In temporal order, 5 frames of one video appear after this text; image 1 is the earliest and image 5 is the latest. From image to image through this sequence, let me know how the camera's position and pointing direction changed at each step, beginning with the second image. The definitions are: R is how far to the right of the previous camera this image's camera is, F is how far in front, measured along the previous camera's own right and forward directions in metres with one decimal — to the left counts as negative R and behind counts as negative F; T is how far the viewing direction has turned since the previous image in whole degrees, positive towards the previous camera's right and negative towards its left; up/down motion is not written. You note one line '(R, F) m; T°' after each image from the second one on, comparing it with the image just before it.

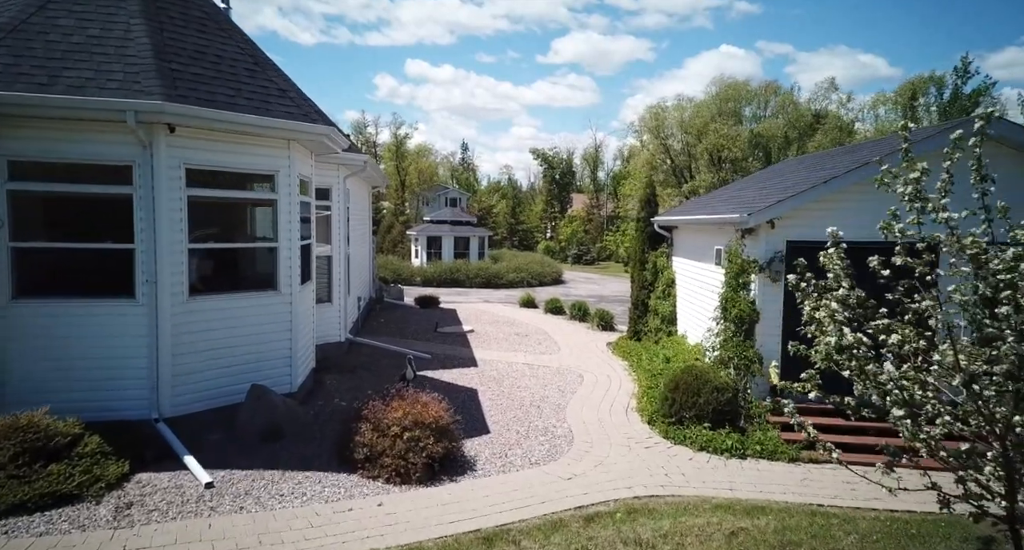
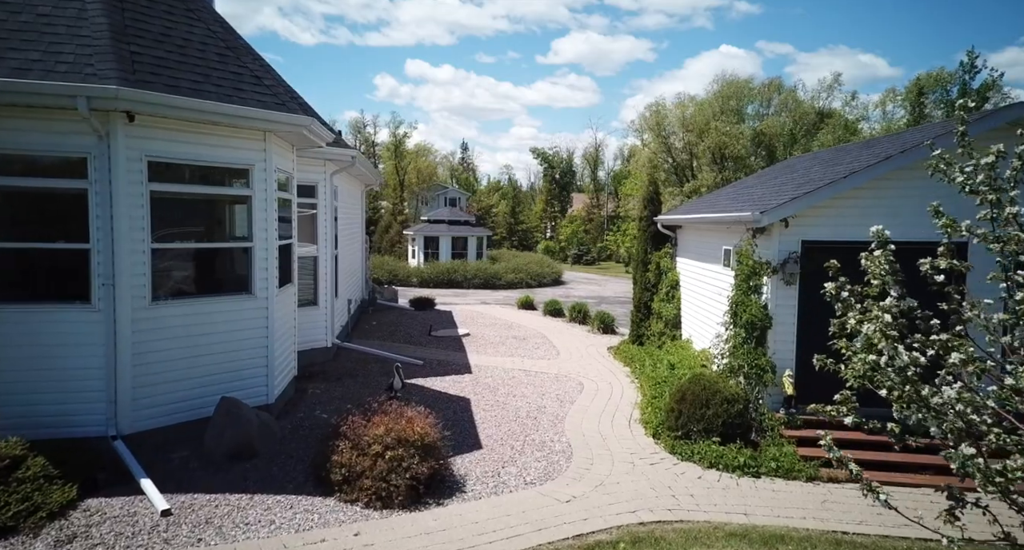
(+0.1, +0.6) m; 0°
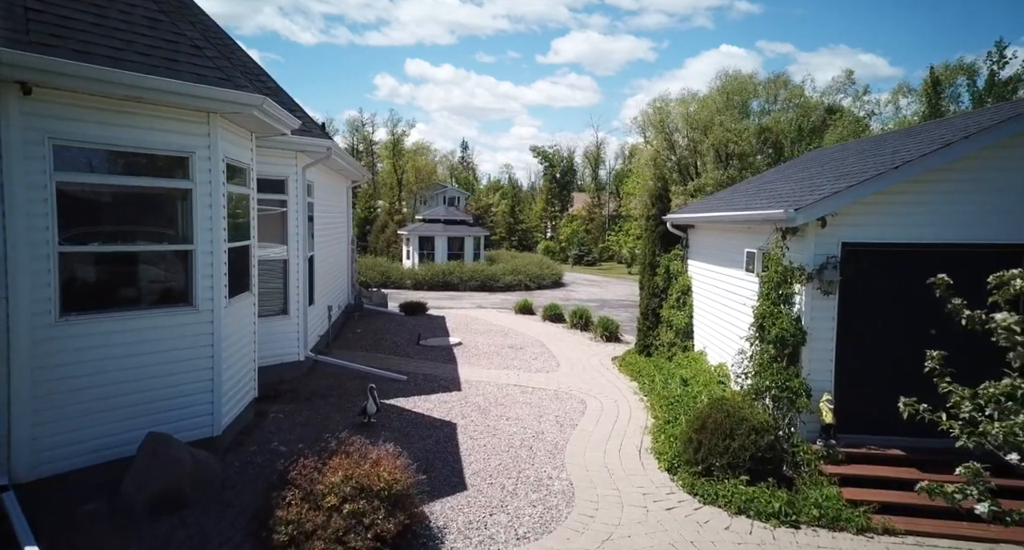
(+0.1, +1.1) m; 0°
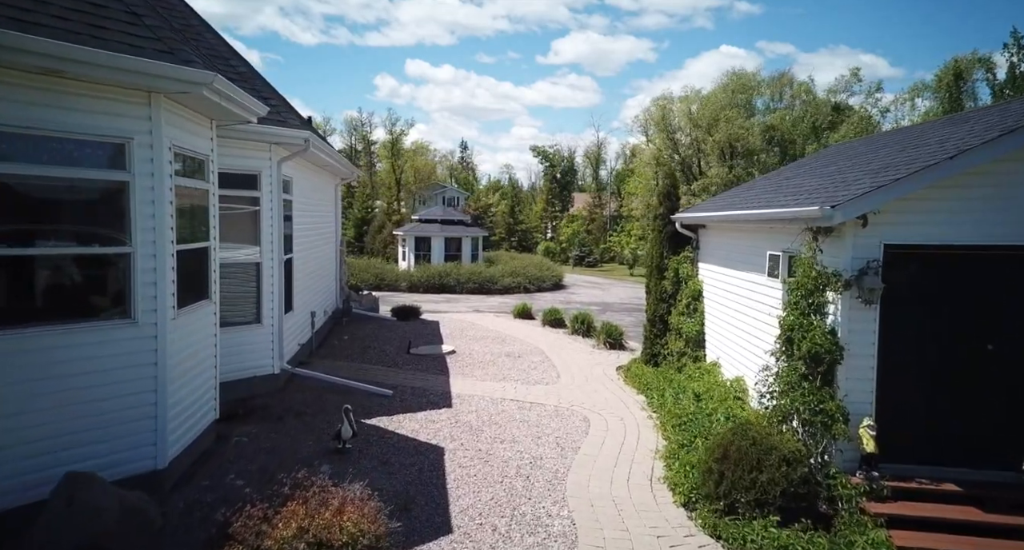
(+0.1, +0.8) m; 0°
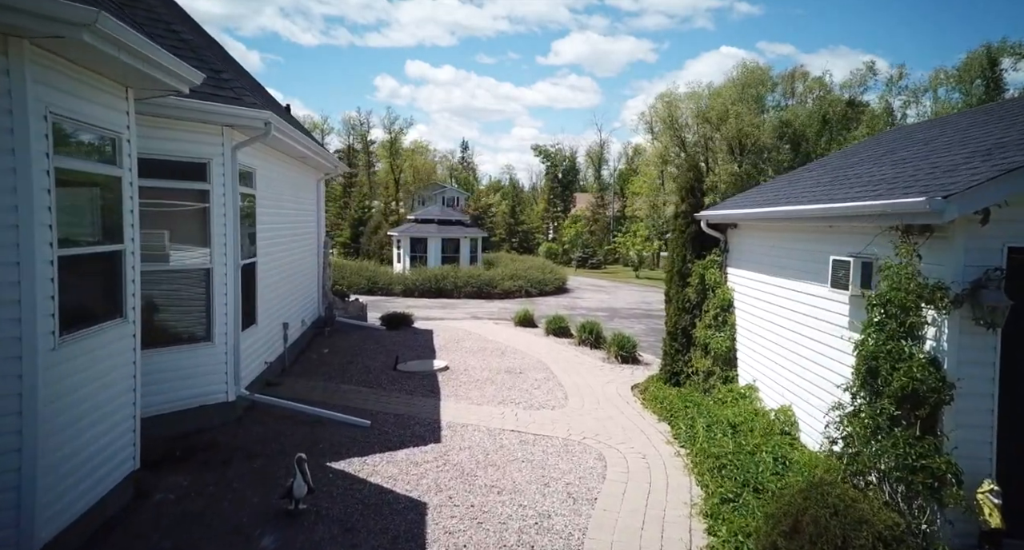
(0.0, +1.4) m; 0°
